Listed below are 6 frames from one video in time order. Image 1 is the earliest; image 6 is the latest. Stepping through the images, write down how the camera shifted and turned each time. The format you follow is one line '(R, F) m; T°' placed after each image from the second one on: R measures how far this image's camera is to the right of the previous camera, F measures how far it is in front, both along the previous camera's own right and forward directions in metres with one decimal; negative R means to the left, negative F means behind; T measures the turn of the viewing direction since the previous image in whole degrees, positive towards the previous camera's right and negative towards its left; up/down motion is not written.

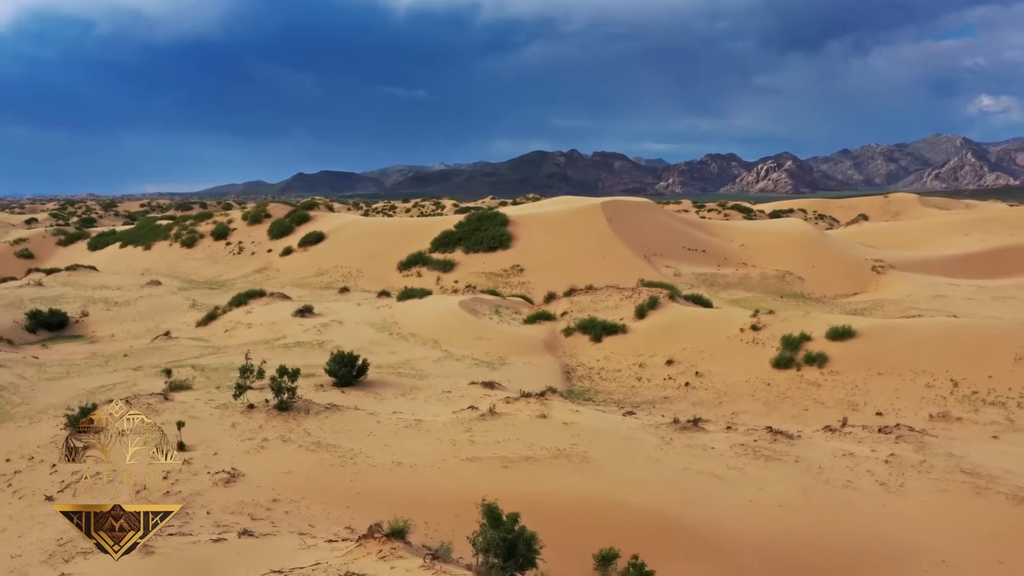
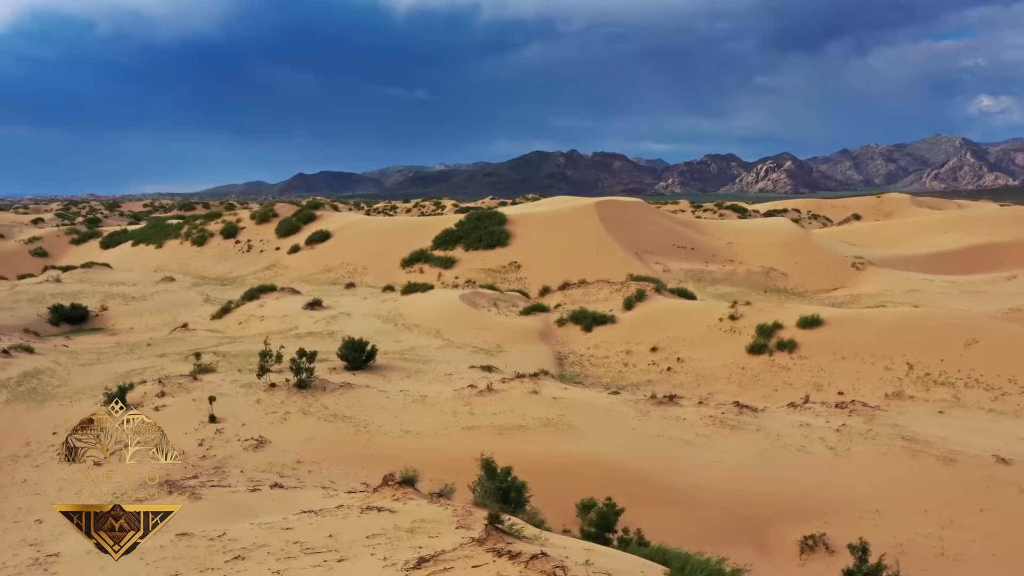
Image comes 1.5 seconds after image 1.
(+0.1, -0.9) m; 0°
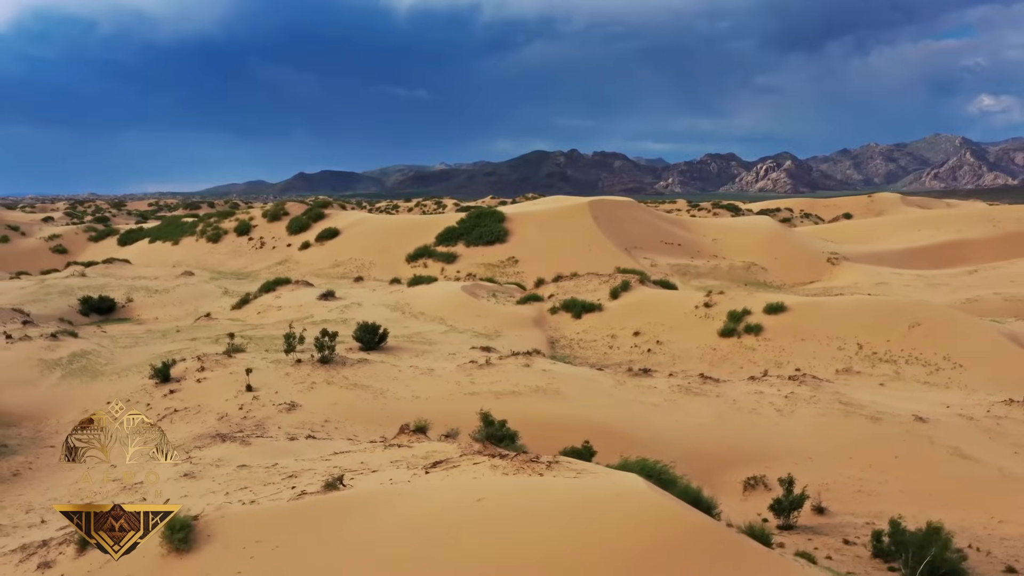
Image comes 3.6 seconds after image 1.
(+0.1, -1.3) m; 0°
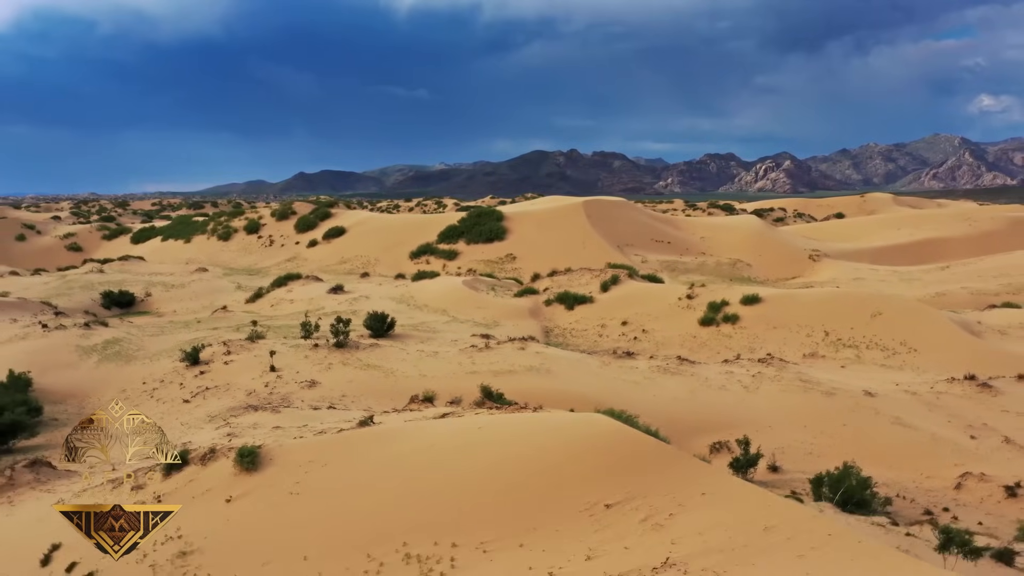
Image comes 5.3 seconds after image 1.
(+0.1, -1.1) m; 0°
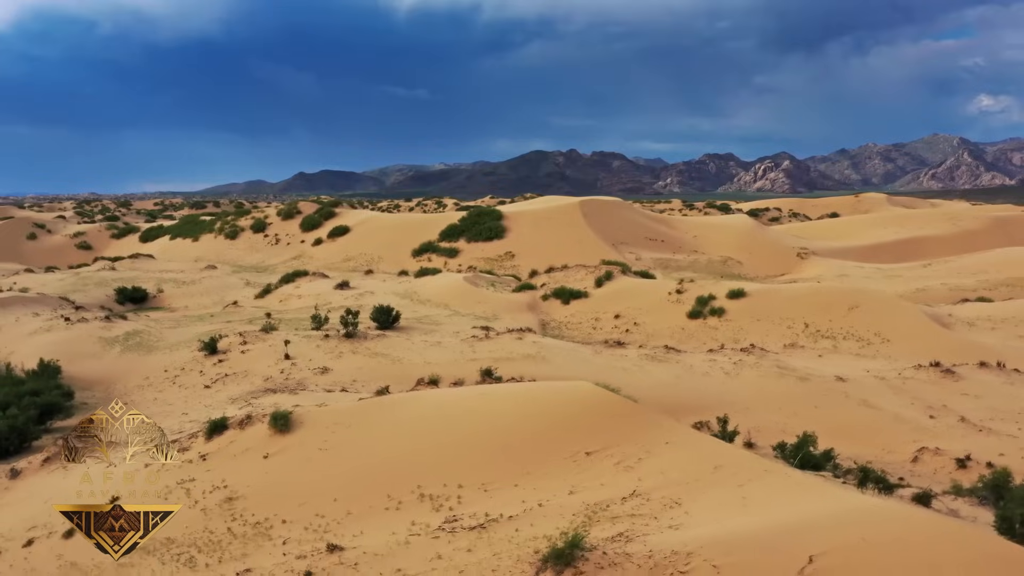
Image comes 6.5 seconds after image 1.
(0.0, -0.7) m; 0°
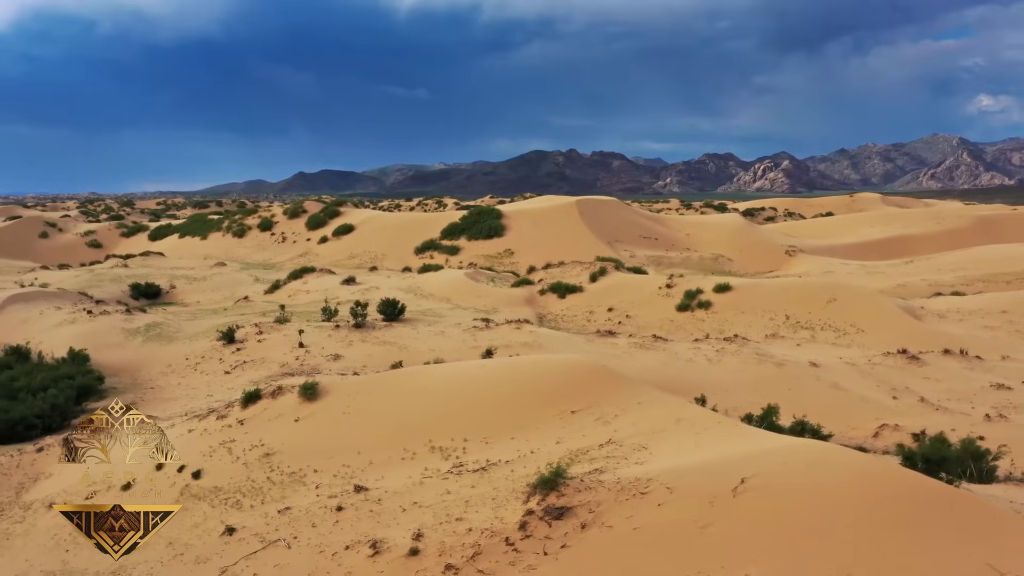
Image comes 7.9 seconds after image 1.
(0.0, -0.8) m; 0°
